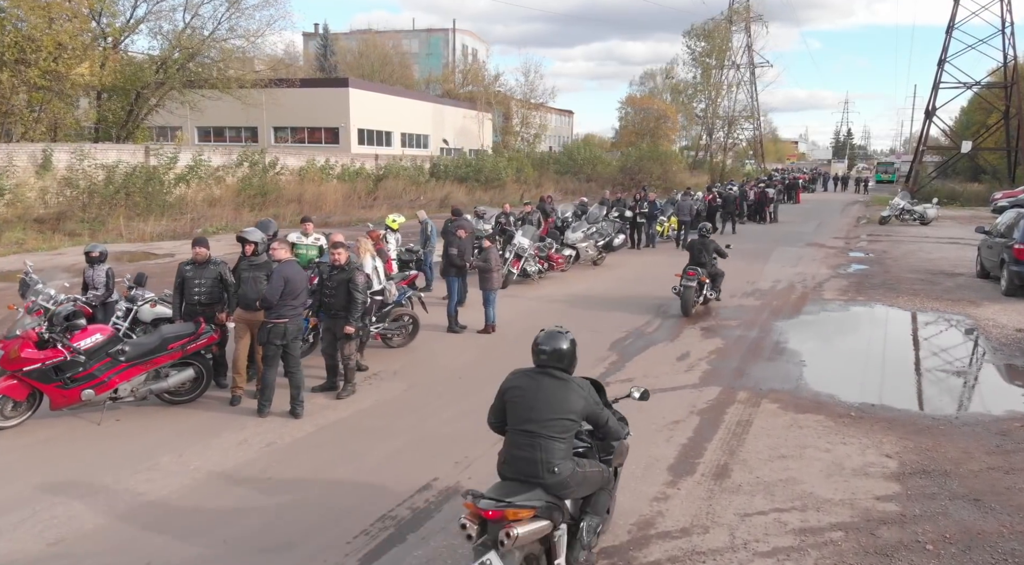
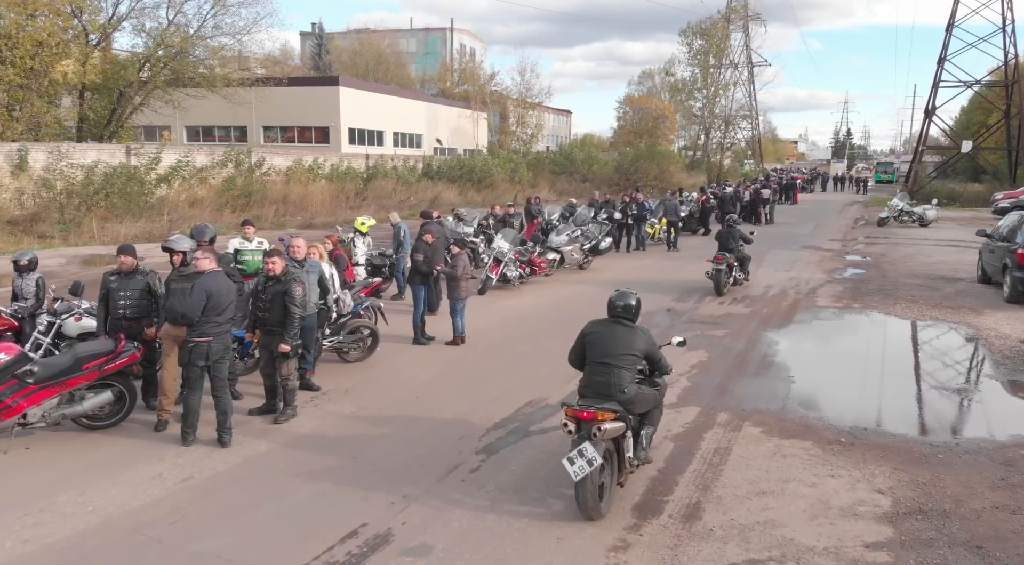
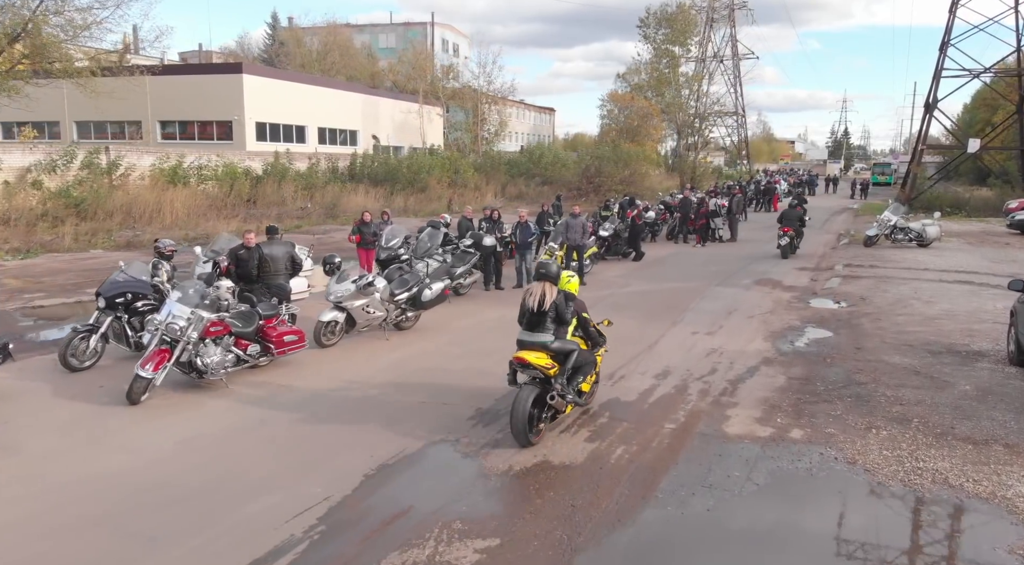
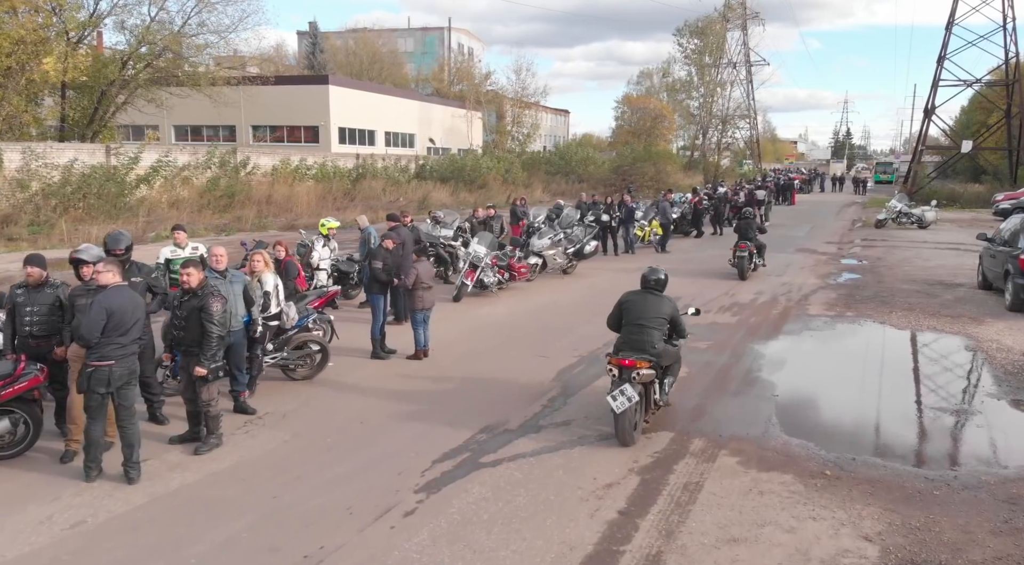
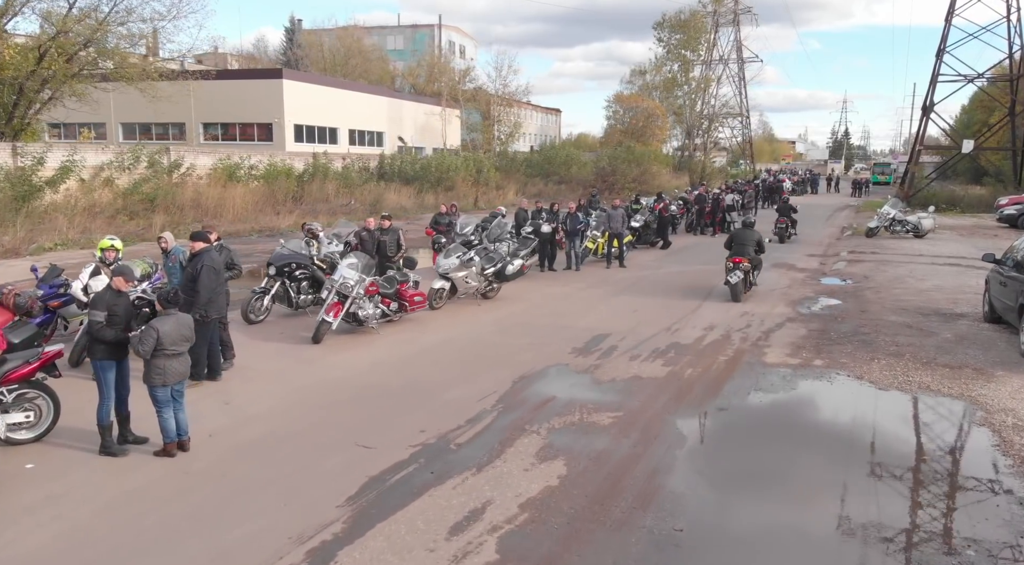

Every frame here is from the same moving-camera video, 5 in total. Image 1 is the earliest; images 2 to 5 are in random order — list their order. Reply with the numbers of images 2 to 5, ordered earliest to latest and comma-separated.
2, 4, 5, 3
